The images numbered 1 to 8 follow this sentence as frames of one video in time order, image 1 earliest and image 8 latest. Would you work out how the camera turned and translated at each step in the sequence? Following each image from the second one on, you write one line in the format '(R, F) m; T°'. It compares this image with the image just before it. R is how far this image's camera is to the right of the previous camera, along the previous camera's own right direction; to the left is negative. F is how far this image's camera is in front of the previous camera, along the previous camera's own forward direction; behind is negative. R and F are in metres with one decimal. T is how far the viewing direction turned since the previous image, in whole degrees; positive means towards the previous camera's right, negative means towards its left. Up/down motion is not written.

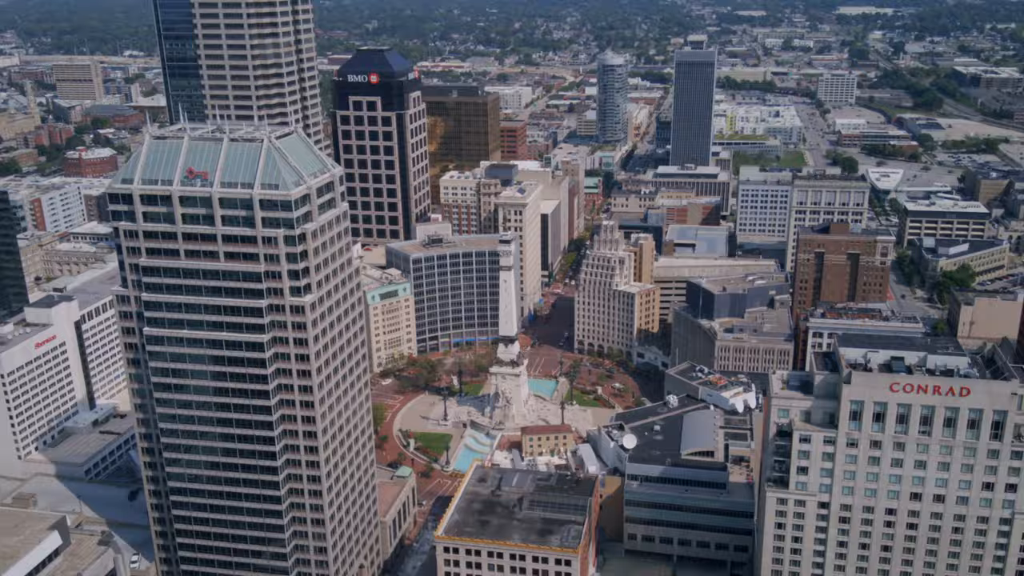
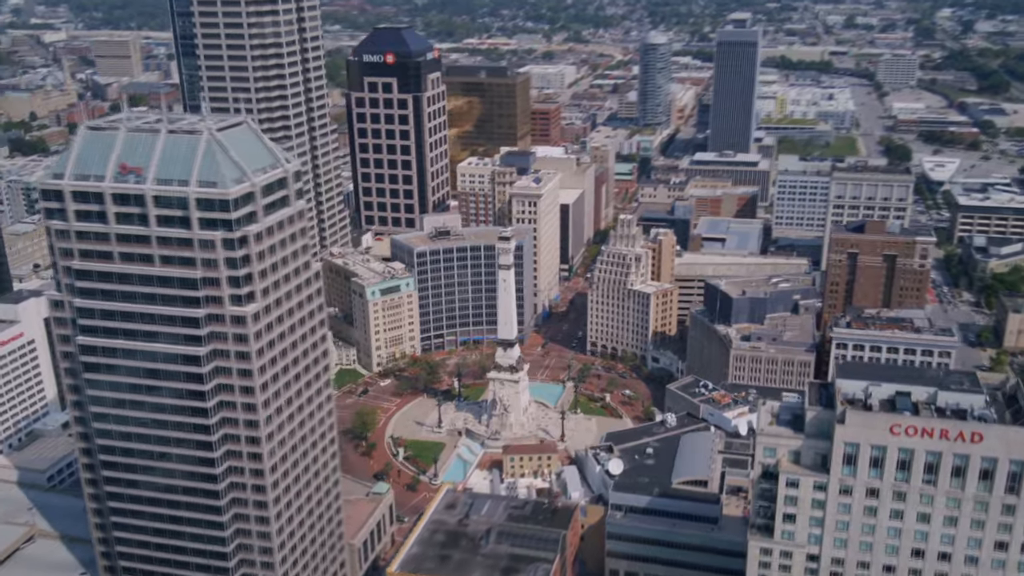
(+12.7, +15.7) m; -3°
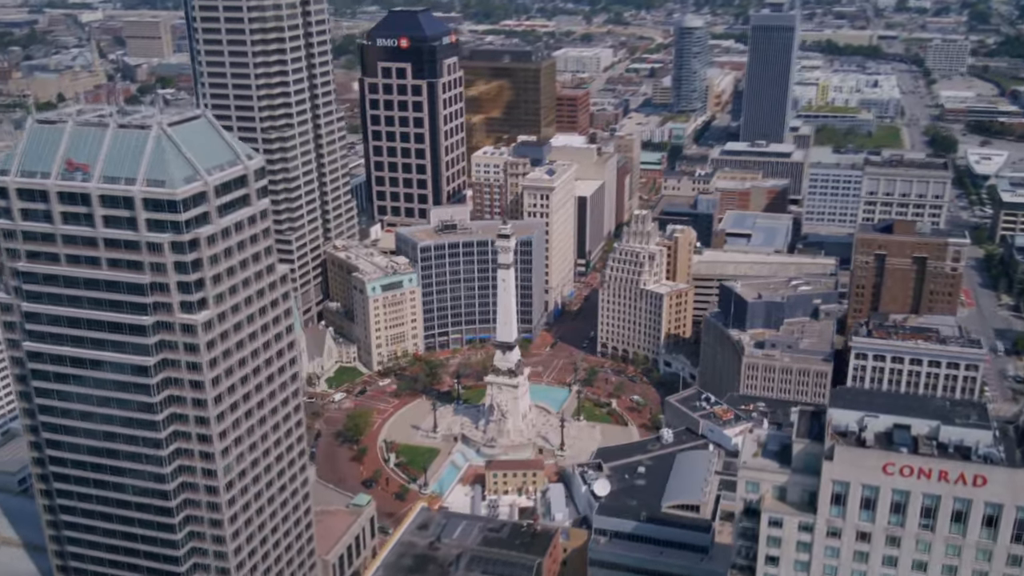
(+9.3, +11.0) m; -3°
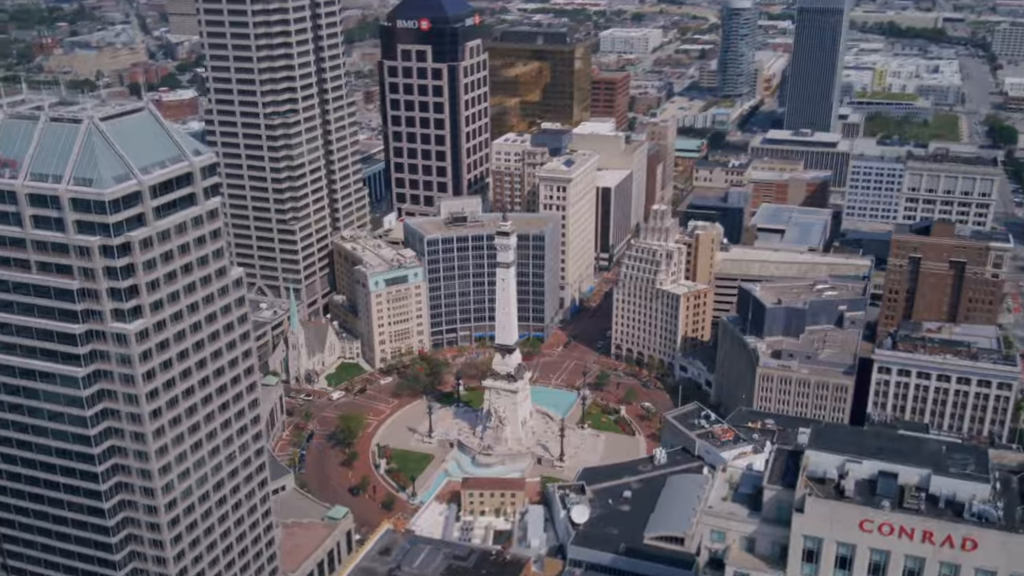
(+11.1, +11.7) m; -3°
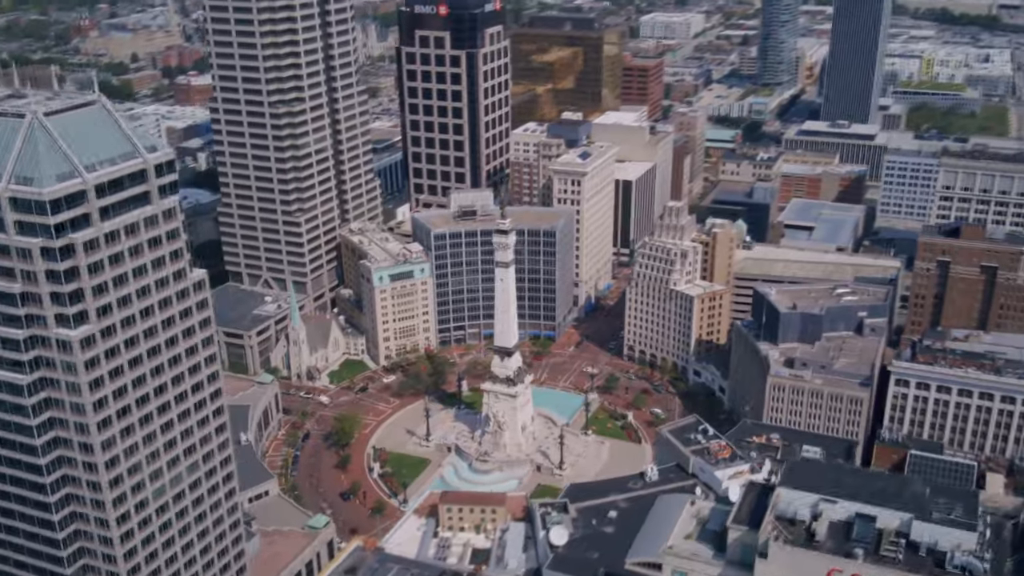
(+8.7, +7.9) m; -3°
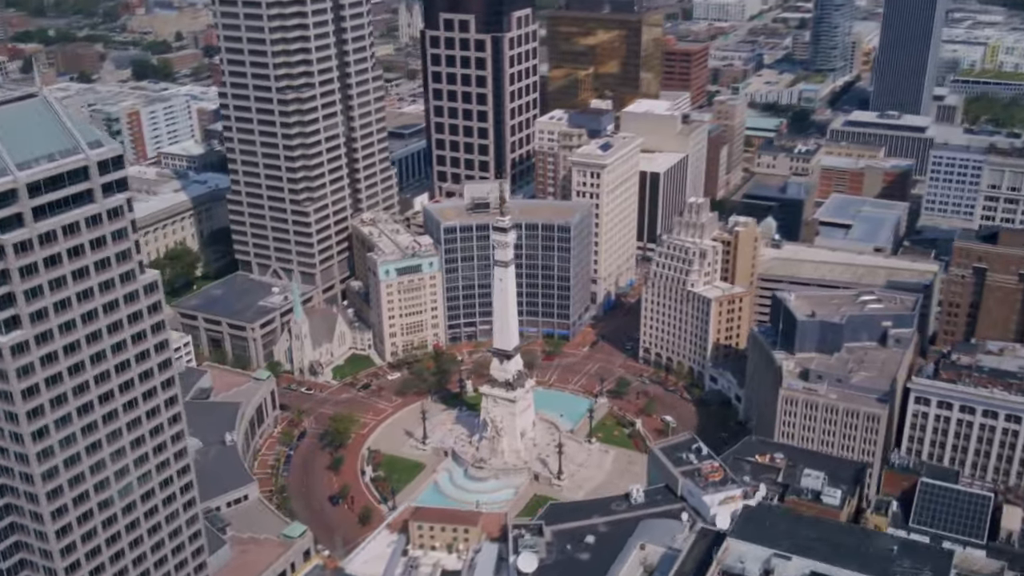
(+10.5, +8.9) m; -3°
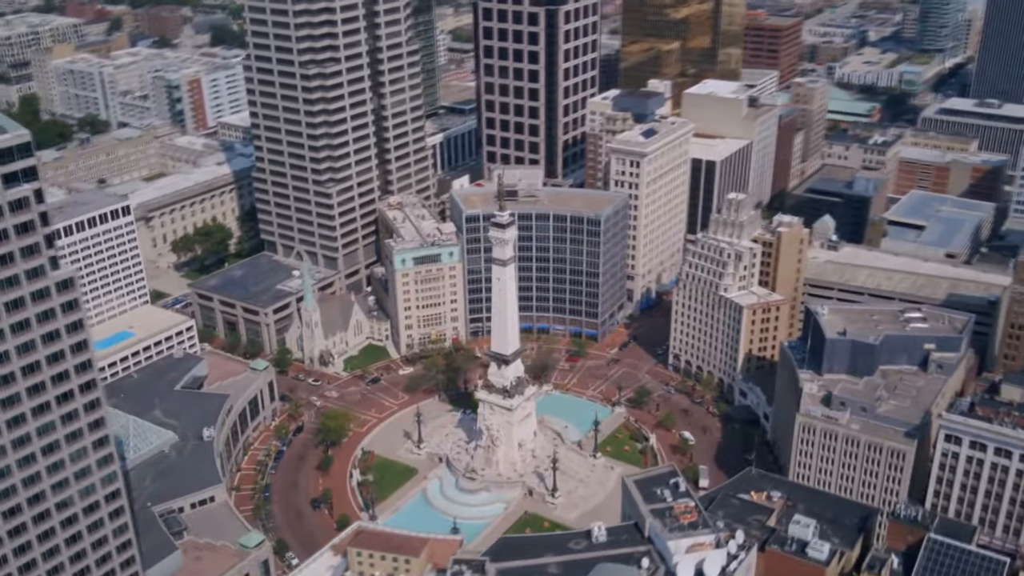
(+18.5, +14.0) m; -7°
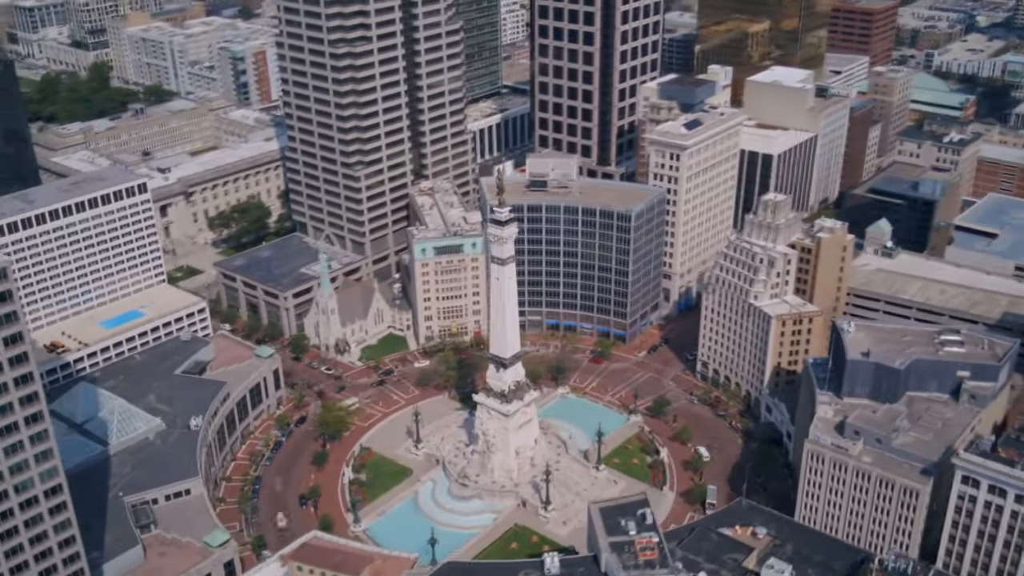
(+16.3, +10.0) m; -6°
